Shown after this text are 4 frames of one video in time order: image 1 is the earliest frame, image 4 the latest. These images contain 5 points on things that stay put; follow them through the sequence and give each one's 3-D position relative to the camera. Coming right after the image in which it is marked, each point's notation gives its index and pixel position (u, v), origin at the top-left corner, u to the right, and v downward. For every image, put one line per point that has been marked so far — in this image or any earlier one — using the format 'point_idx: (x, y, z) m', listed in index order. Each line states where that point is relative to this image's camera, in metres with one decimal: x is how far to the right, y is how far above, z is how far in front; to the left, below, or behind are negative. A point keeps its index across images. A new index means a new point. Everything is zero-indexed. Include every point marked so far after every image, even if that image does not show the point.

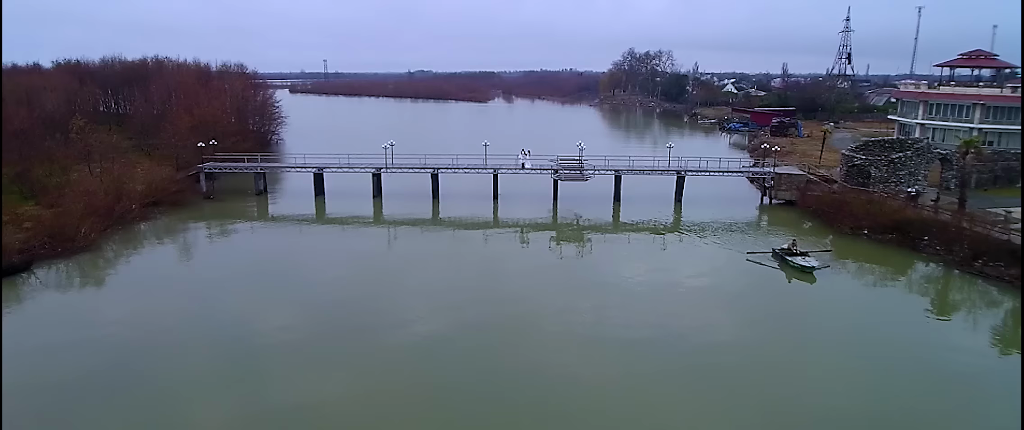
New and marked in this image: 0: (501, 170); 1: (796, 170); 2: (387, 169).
0: (-0.3, +1.1, +19.0) m
1: (+7.0, +1.0, +19.3) m
2: (-3.0, +1.1, +19.3) m
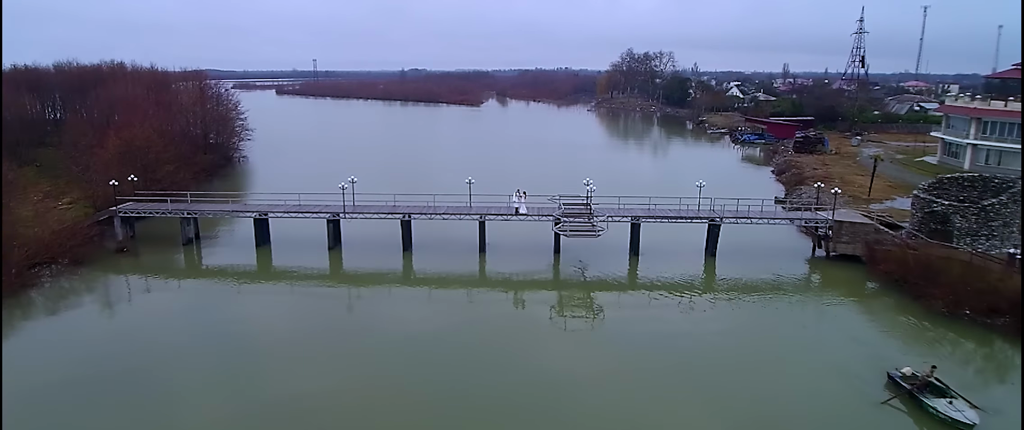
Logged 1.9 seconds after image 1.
0: (-0.5, 0.0, +15.1) m
1: (+6.8, -0.1, +15.5) m
2: (-3.2, 0.0, +15.4) m
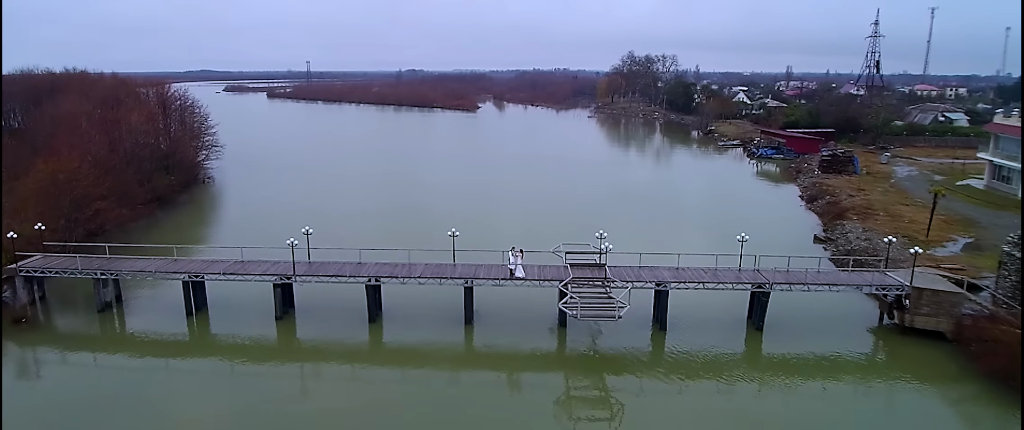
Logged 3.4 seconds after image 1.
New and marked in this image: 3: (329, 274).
0: (-0.6, -1.0, +12.0) m
1: (+6.7, -1.0, +12.4) m
2: (-3.3, -1.0, +12.2) m
3: (-2.8, -0.9, +12.2) m
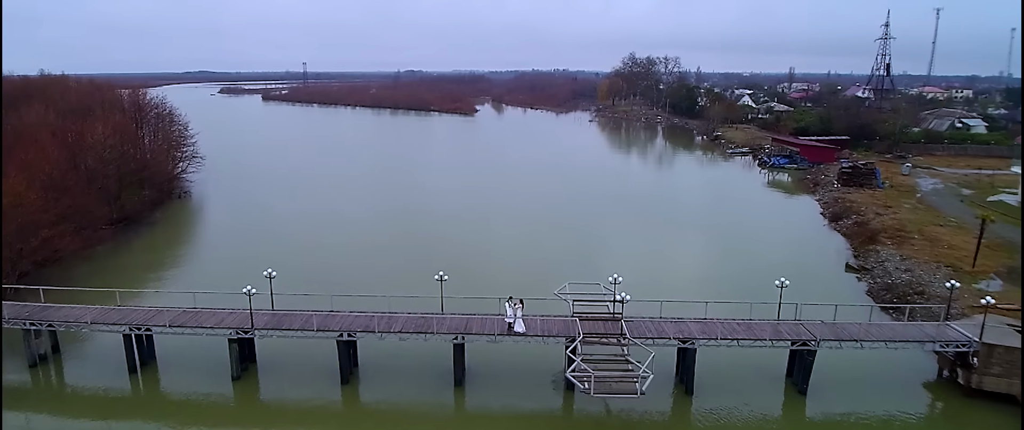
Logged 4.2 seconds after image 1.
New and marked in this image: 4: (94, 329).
0: (-0.6, -1.5, +10.1) m
1: (+6.7, -1.6, +10.6) m
2: (-3.3, -1.5, +10.4) m
3: (-2.8, -1.5, +10.4) m
4: (-5.8, -1.5, +10.9) m
